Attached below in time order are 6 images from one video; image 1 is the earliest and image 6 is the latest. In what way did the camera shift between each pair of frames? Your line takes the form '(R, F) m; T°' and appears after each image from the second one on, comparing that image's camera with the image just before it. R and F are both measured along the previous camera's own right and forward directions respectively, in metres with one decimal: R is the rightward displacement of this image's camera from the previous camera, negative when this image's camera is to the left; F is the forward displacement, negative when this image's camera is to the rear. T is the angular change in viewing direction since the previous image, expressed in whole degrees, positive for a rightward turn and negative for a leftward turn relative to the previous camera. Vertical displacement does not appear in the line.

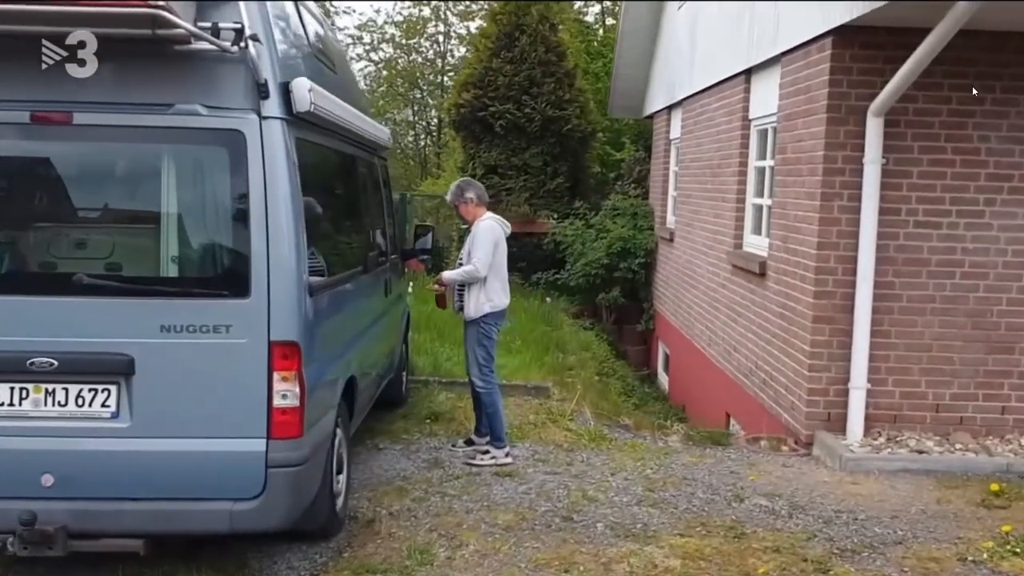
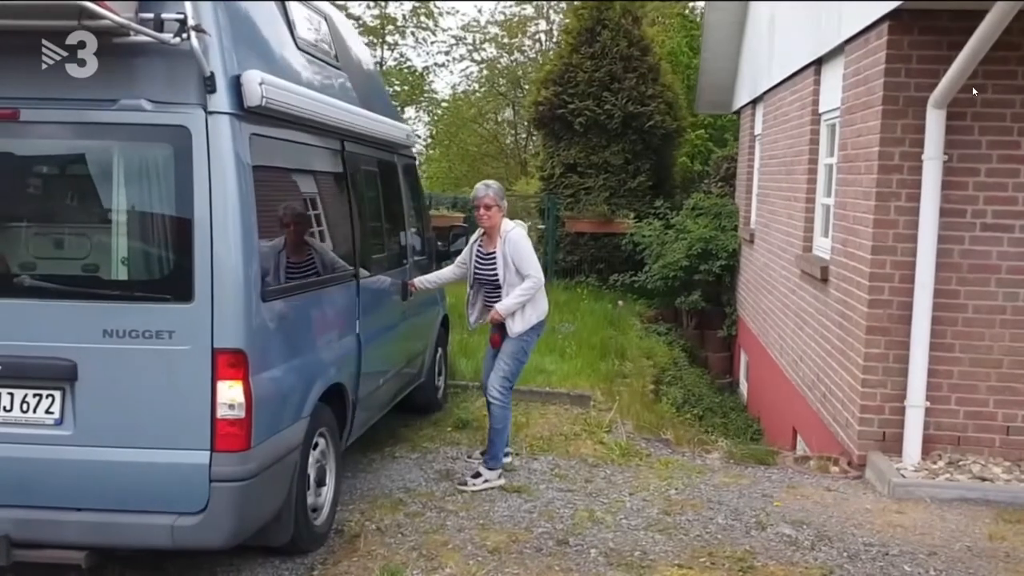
(+0.6, +0.3) m; -7°
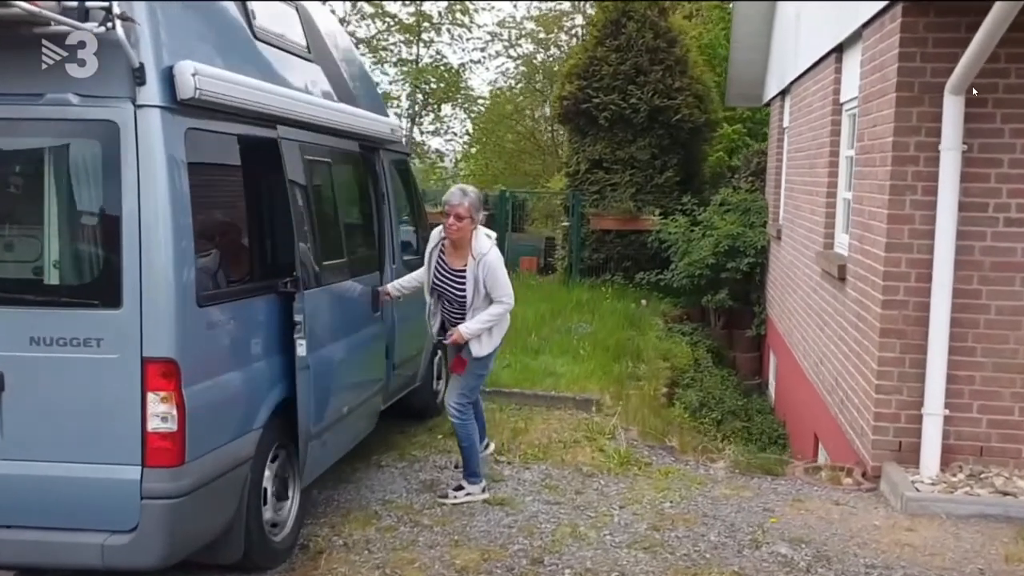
(+0.3, +0.3) m; -3°
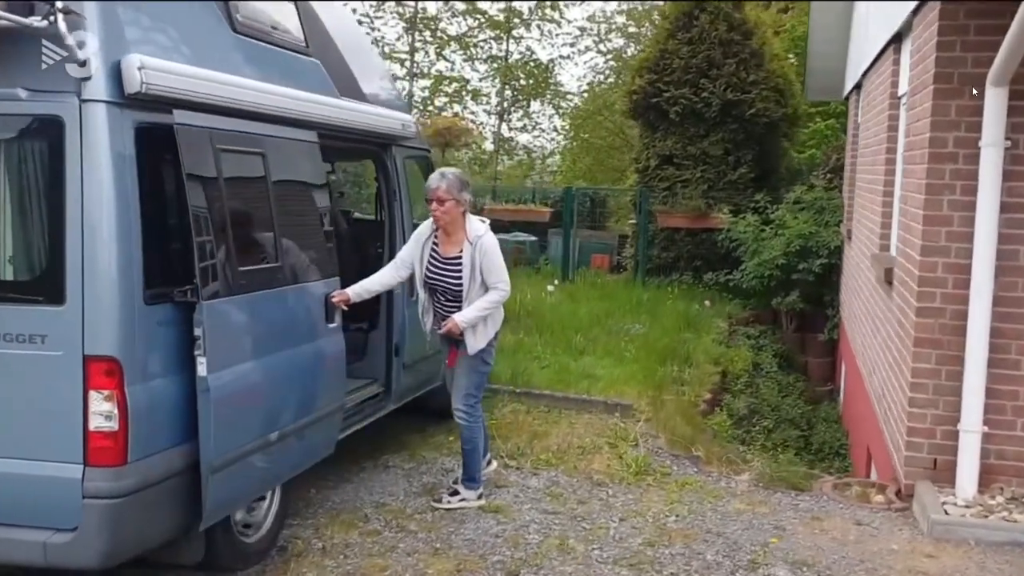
(+0.5, +0.2) m; -6°
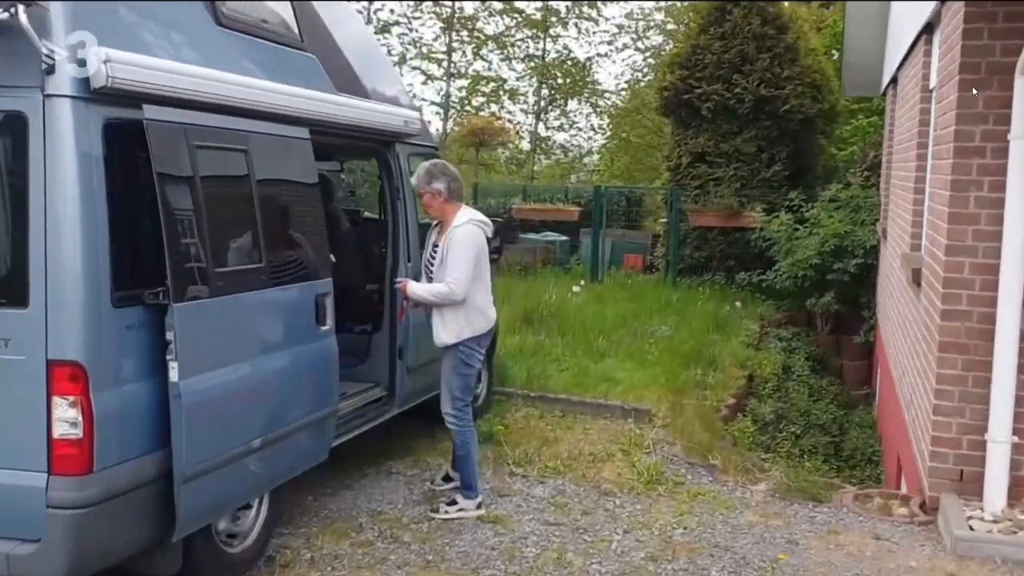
(+0.2, +0.2) m; -3°
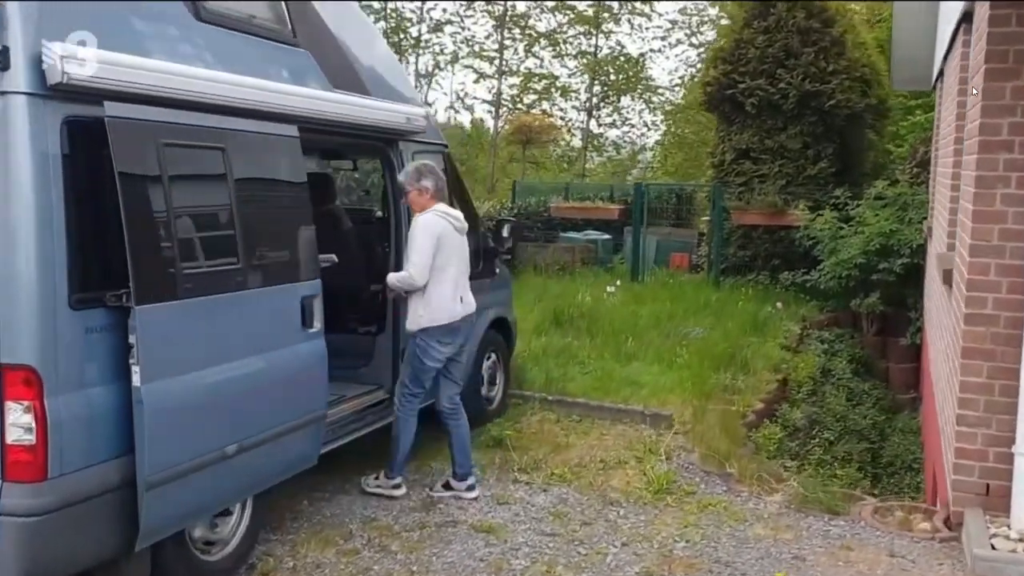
(+0.3, +0.2) m; -3°
